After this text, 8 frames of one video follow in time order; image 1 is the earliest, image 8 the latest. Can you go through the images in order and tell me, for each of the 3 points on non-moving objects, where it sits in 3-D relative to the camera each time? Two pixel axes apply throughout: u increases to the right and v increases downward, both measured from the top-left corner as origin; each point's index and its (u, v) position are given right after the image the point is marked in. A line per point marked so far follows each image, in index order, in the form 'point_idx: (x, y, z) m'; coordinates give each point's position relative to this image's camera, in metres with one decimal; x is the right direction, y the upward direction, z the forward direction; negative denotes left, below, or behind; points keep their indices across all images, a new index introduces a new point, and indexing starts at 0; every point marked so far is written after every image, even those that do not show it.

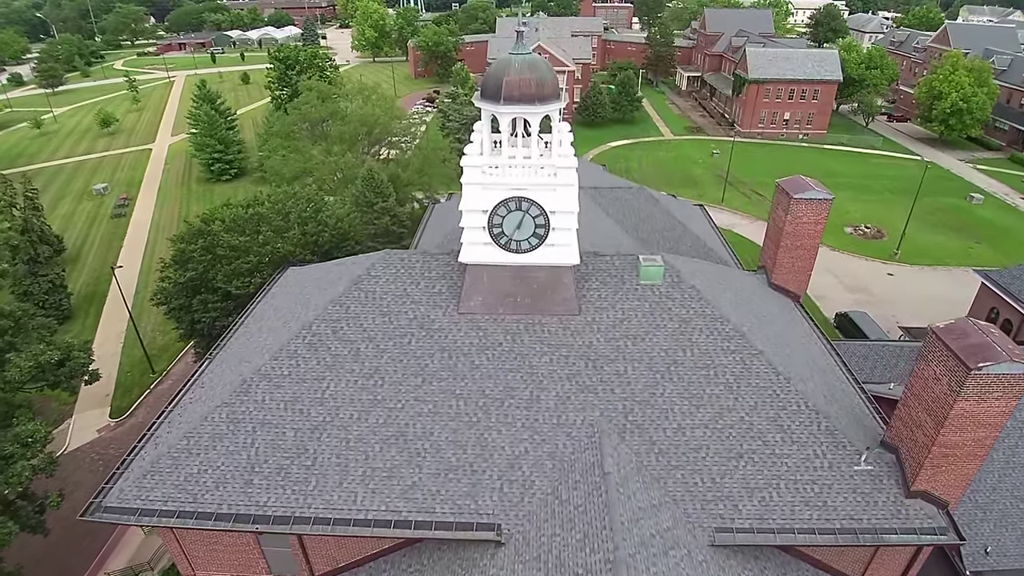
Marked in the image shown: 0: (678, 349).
0: (+3.8, -1.4, +15.6) m
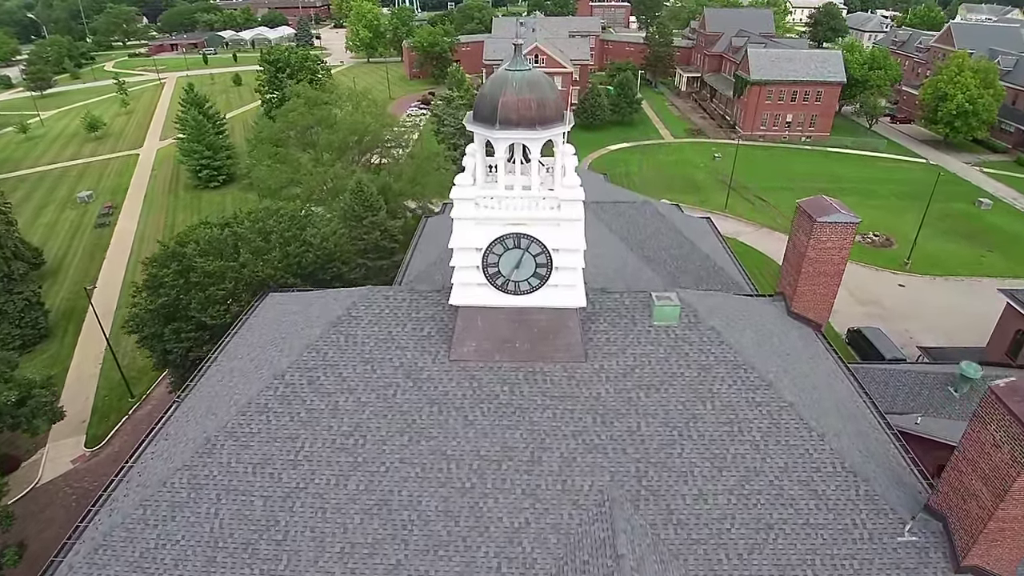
0: (+3.7, -2.3, +13.9) m
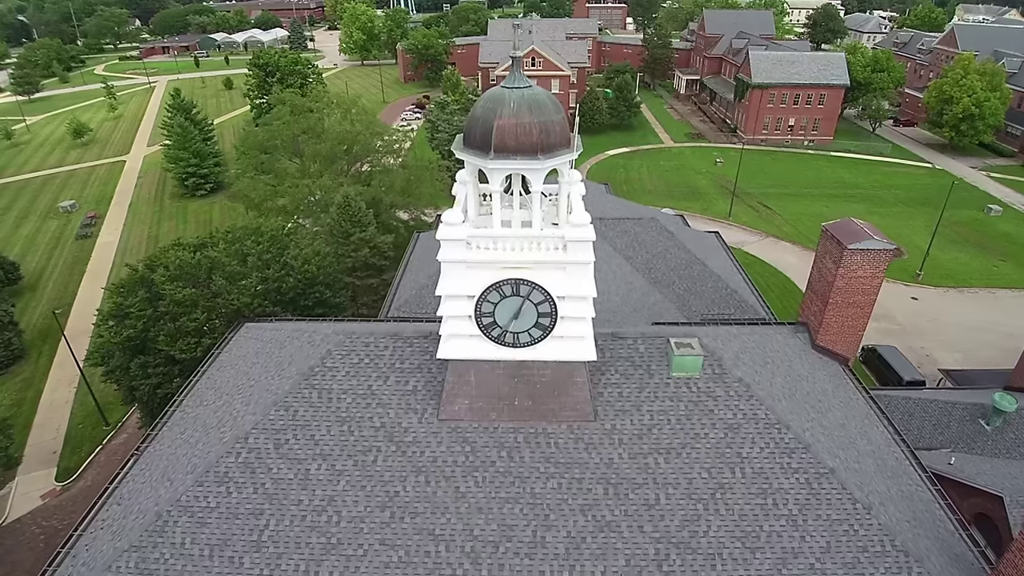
0: (+3.7, -3.1, +12.0) m
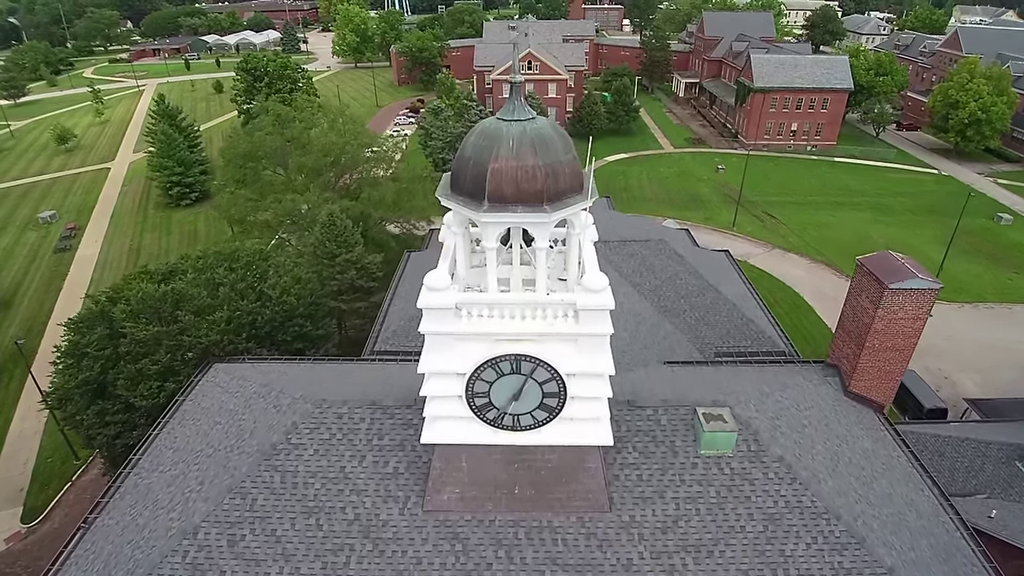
0: (+3.7, -4.1, +10.1) m
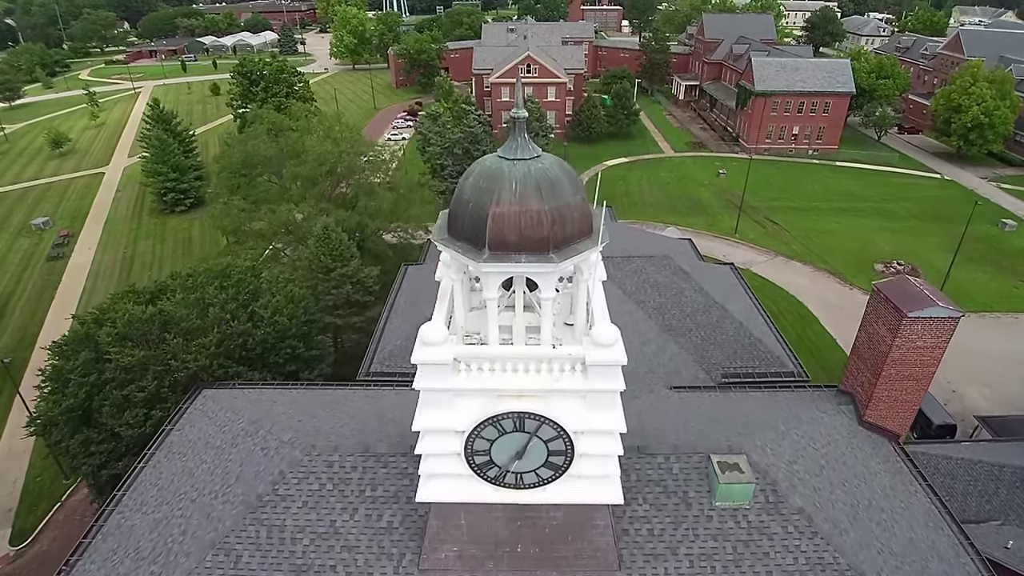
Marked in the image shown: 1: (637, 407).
0: (+3.7, -4.7, +9.4) m
1: (+2.8, -2.7, +15.7) m
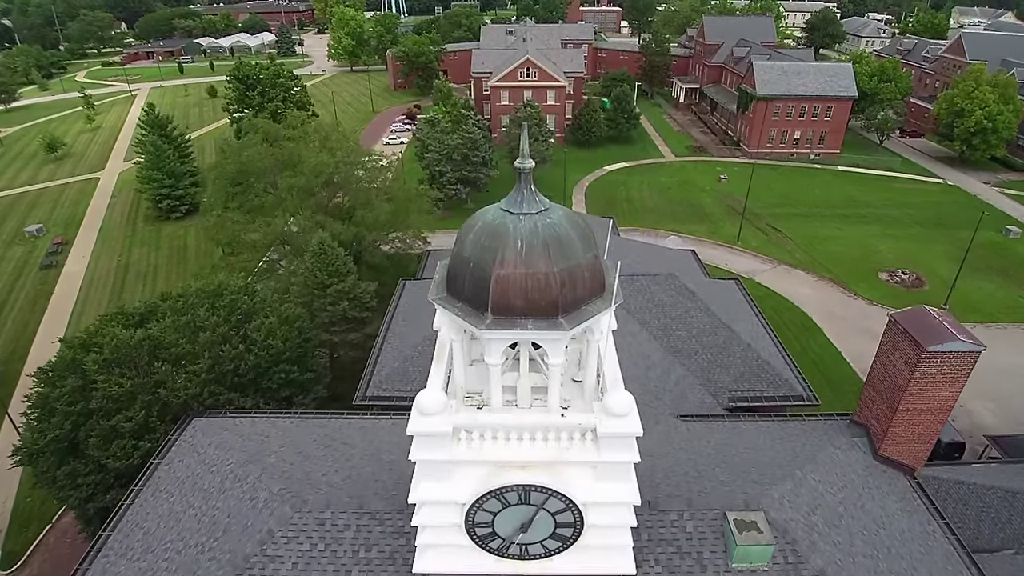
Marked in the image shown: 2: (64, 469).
0: (+3.8, -5.4, +8.7) m
1: (+2.8, -3.4, +15.0) m
2: (-11.6, -4.6, +17.9) m
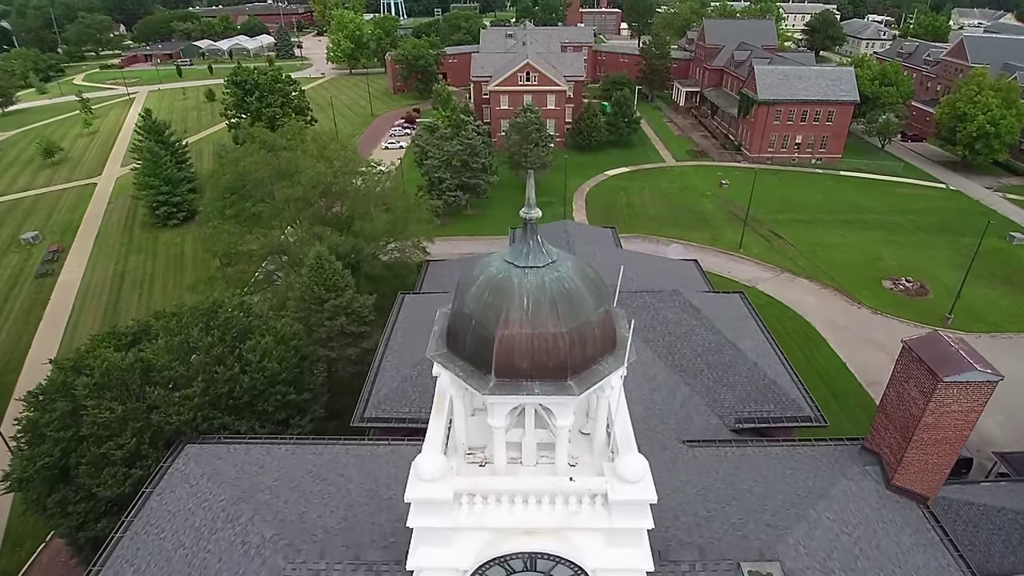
0: (+3.8, -5.9, +8.3) m
1: (+2.9, -3.9, +14.5) m
2: (-11.6, -5.2, +17.4) m
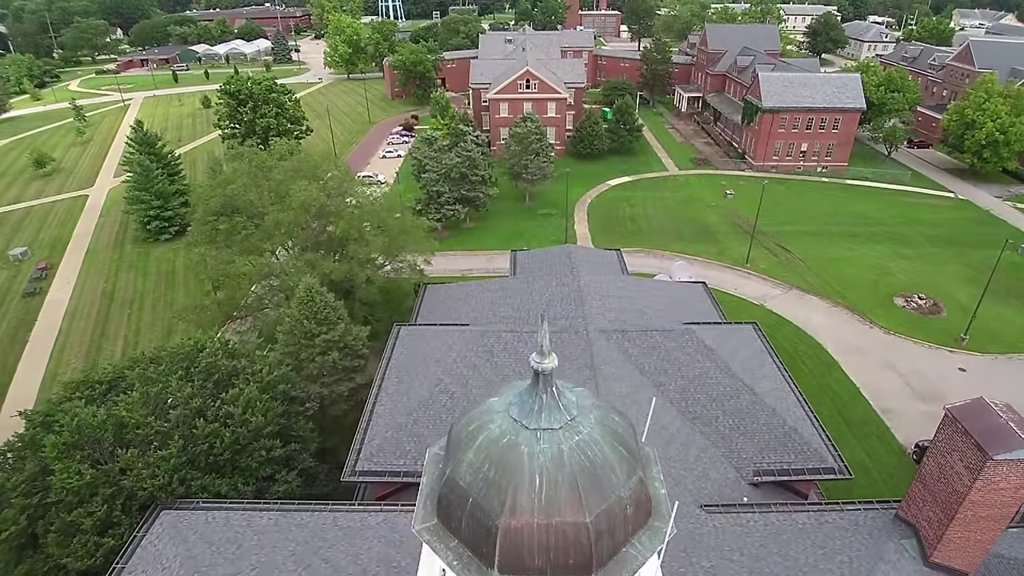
0: (+3.9, -7.1, +6.9) m
1: (+3.0, -5.1, +13.1) m
2: (-11.5, -6.4, +16.0) m
